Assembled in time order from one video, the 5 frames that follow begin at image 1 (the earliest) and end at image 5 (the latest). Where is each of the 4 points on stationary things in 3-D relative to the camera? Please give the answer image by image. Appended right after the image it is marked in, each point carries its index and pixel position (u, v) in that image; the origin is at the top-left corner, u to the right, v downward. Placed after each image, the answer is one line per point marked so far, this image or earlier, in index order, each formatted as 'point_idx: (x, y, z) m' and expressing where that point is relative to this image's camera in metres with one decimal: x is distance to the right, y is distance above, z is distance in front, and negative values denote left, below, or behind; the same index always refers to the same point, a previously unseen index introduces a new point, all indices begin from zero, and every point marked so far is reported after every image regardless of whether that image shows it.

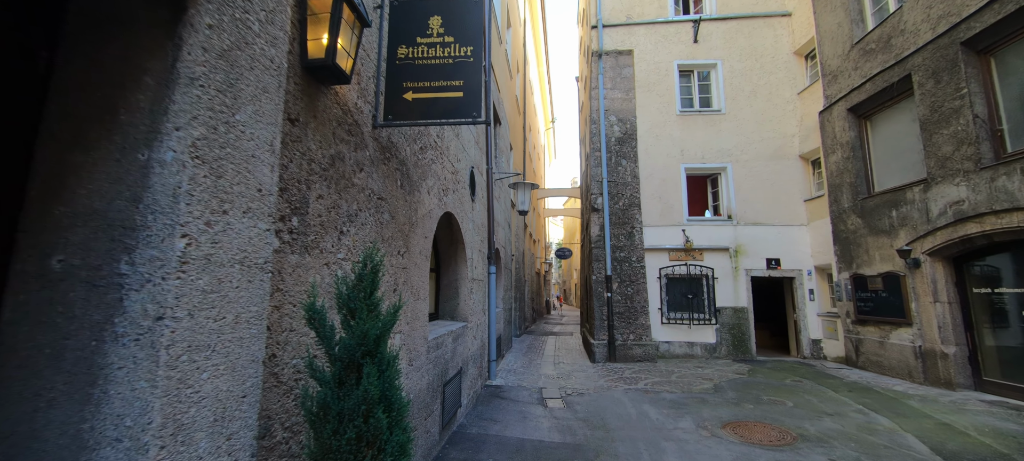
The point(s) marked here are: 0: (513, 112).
0: (0.0, +4.8, +15.2) m
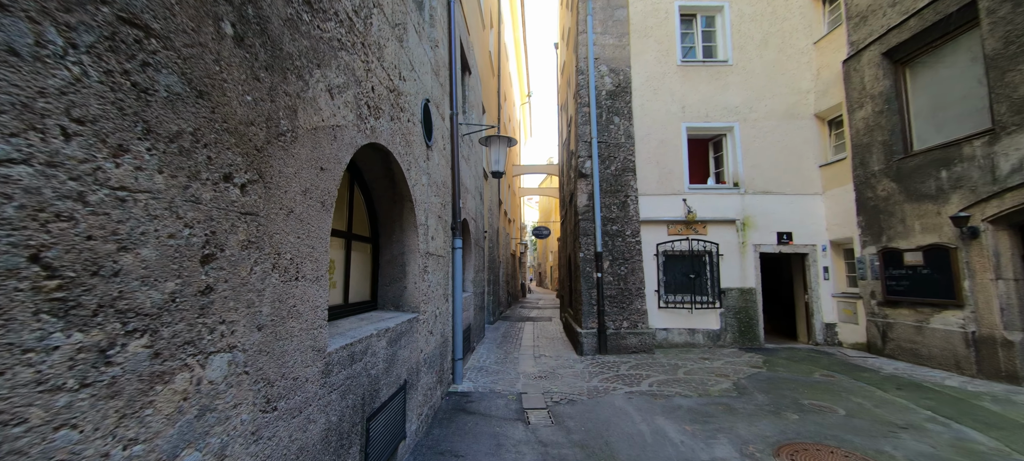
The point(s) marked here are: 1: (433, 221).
0: (-0.9, +5.7, +13.3) m
1: (-1.0, +0.1, +4.8) m
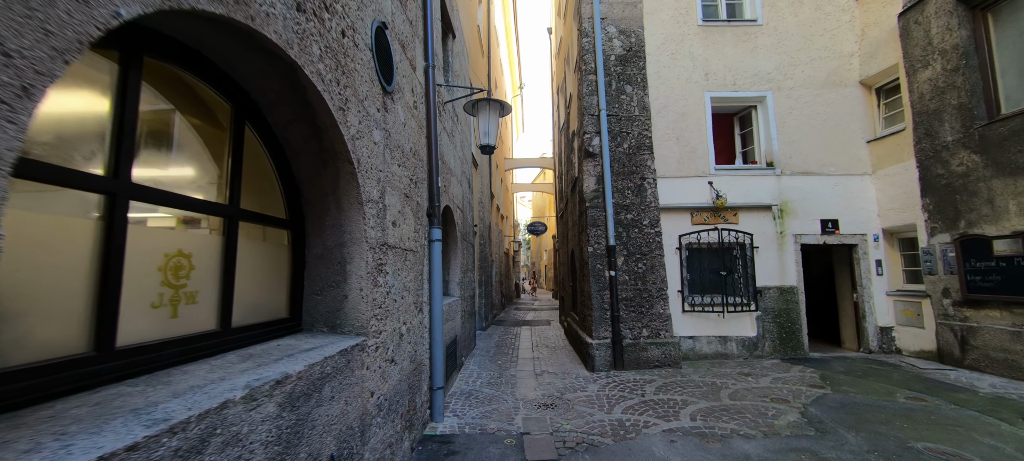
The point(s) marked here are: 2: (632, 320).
0: (-1.2, +5.9, +11.8) m
1: (-1.1, +0.3, +3.4) m
2: (+2.1, -1.5, +6.4) m
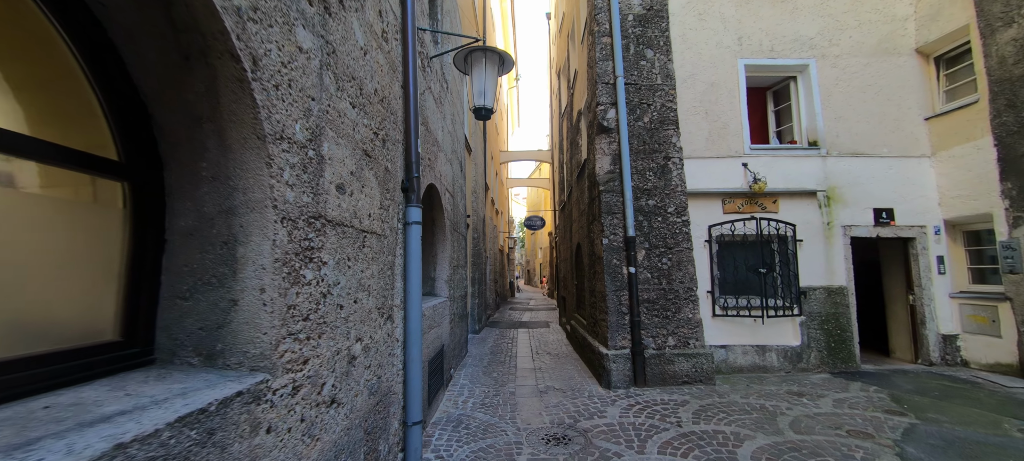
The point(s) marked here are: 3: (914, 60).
0: (-1.3, +6.1, +10.7) m
1: (-1.0, +0.4, +2.3) m
2: (+2.0, -1.4, +5.3) m
3: (+6.7, +2.9, +6.2) m
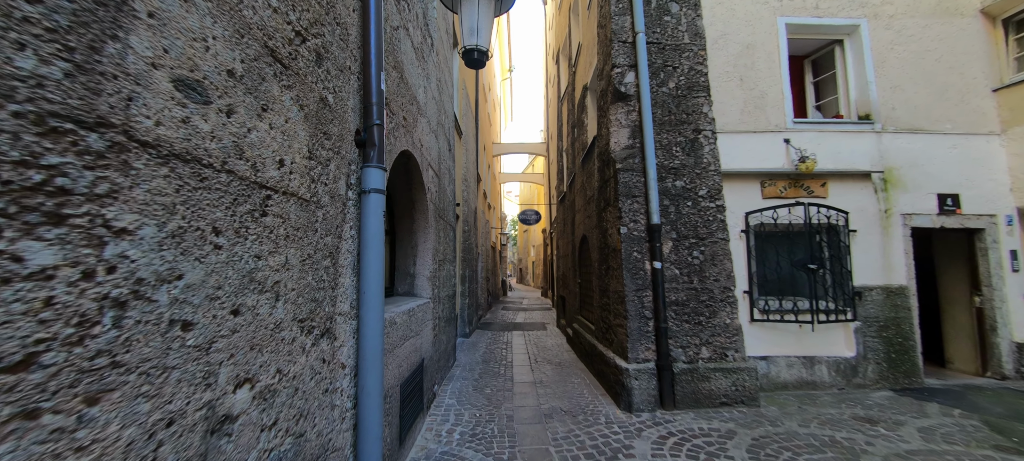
0: (-1.4, +6.3, +9.6) m
1: (-0.9, +0.6, +1.2) m
2: (+2.0, -1.2, +4.3) m
3: (+6.7, +3.0, +5.4) m
